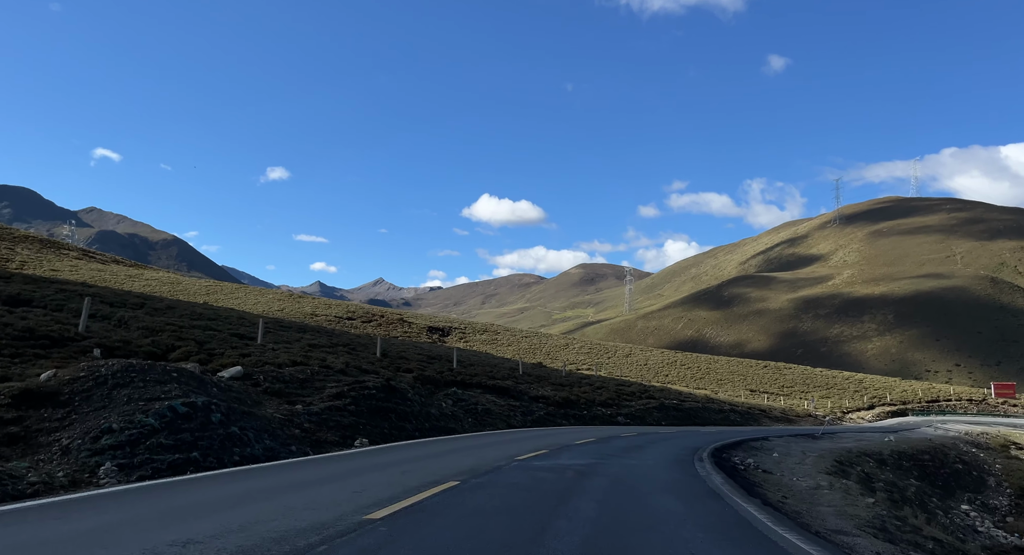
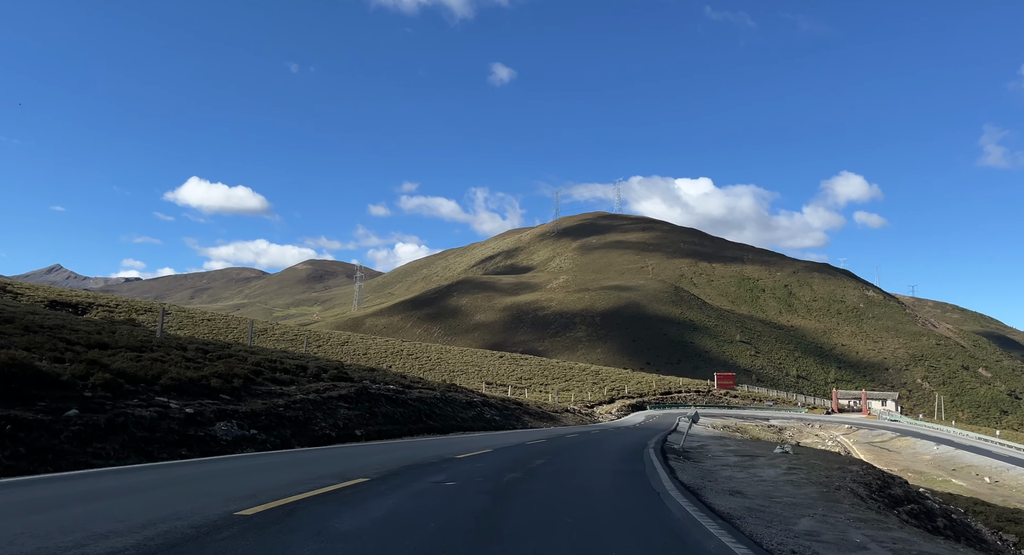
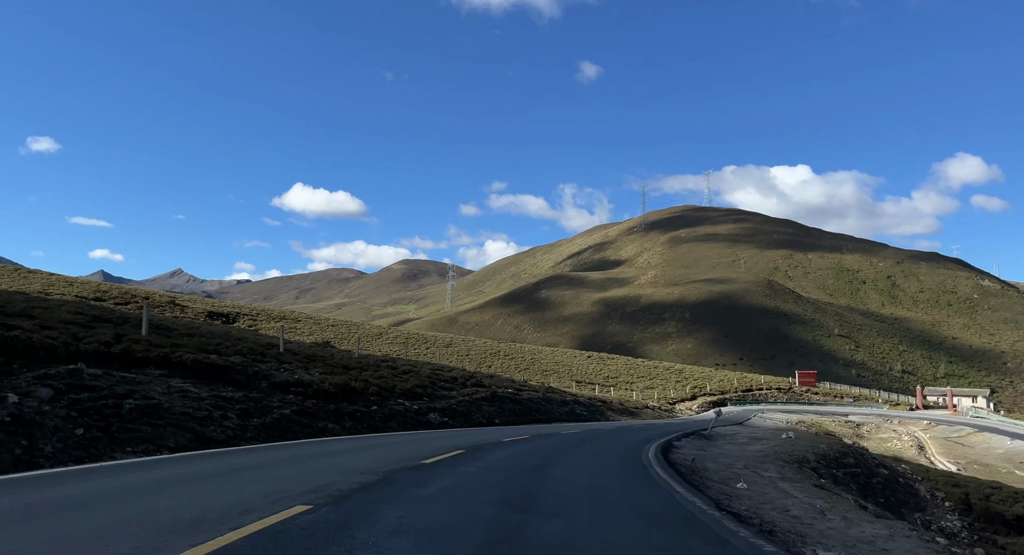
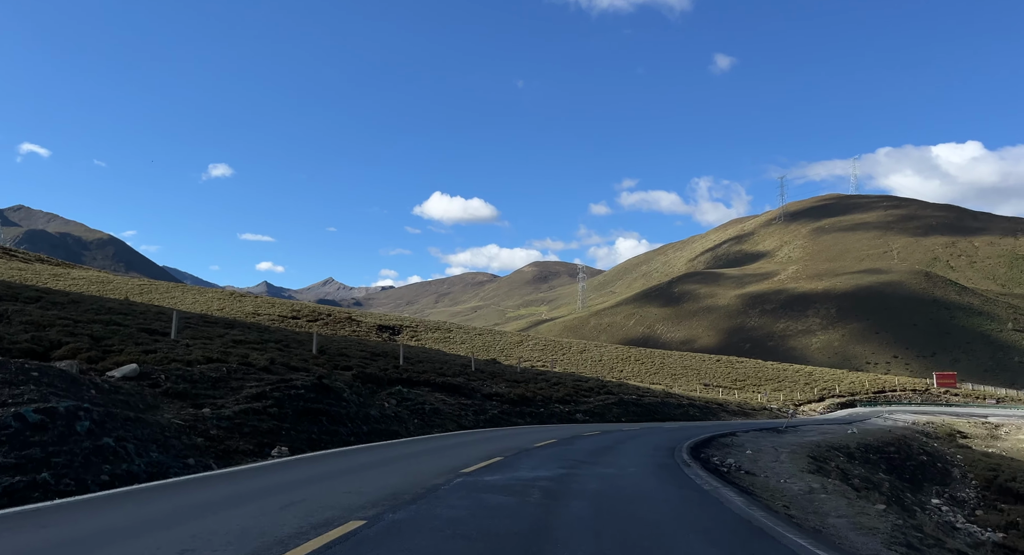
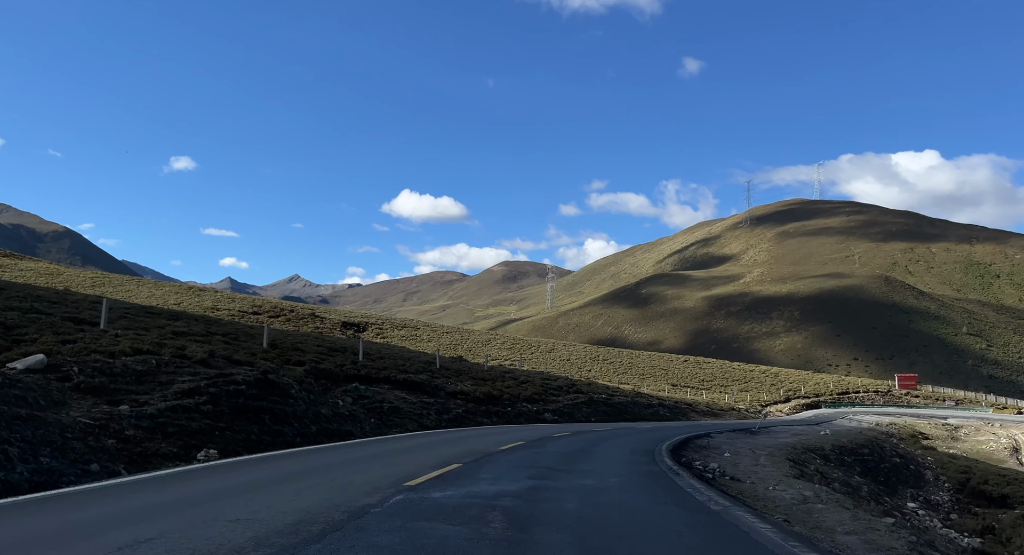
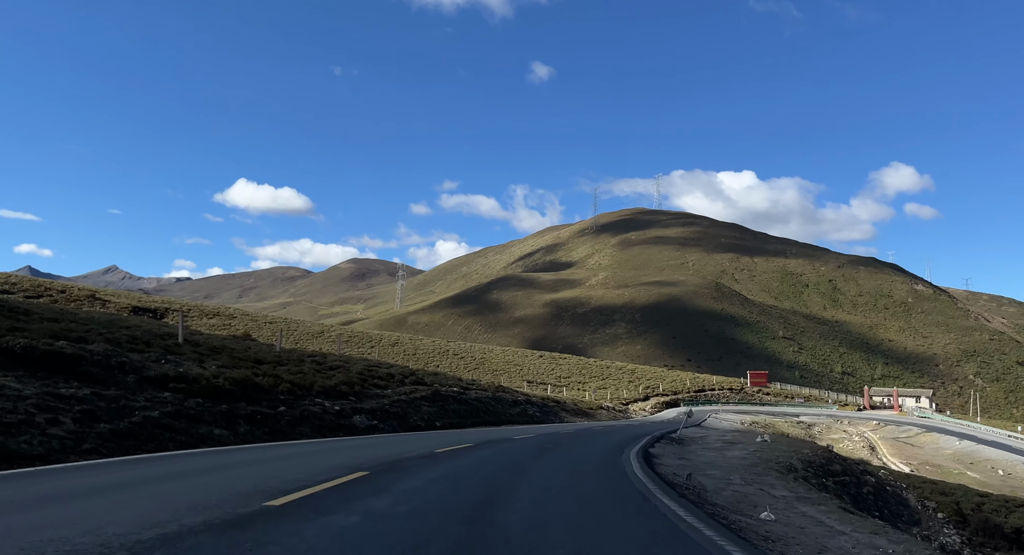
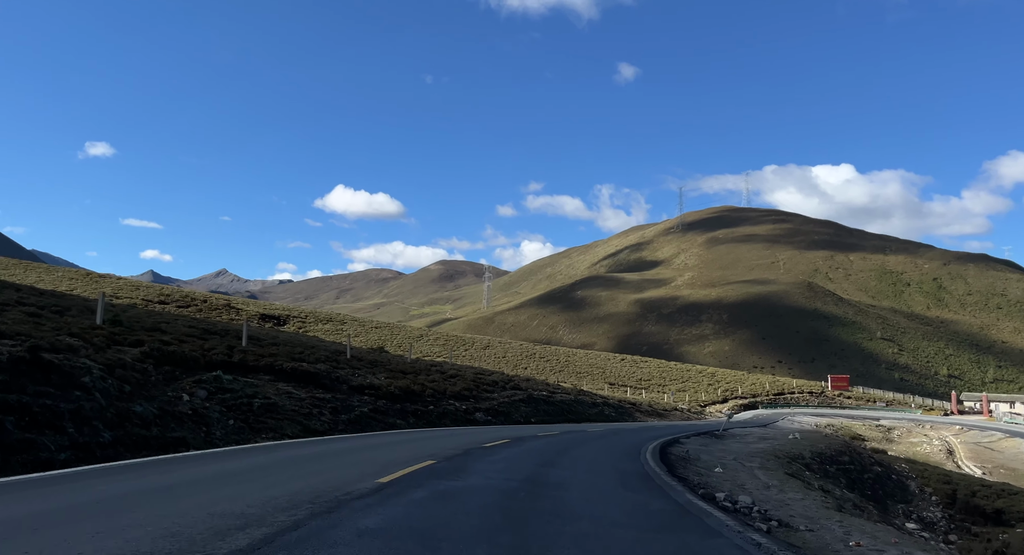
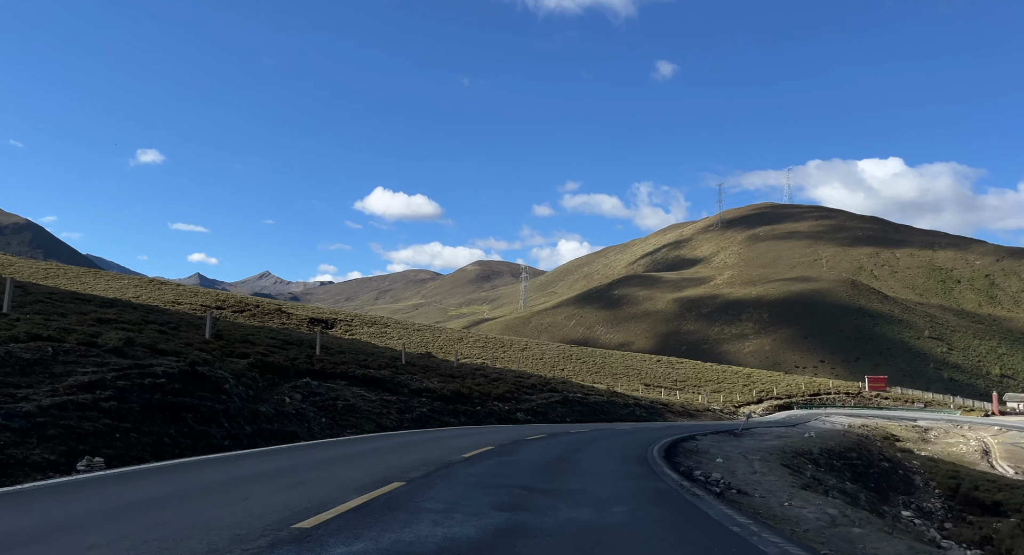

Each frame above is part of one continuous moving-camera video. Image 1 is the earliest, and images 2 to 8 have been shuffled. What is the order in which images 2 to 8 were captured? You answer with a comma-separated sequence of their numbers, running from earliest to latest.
4, 5, 8, 7, 3, 6, 2
